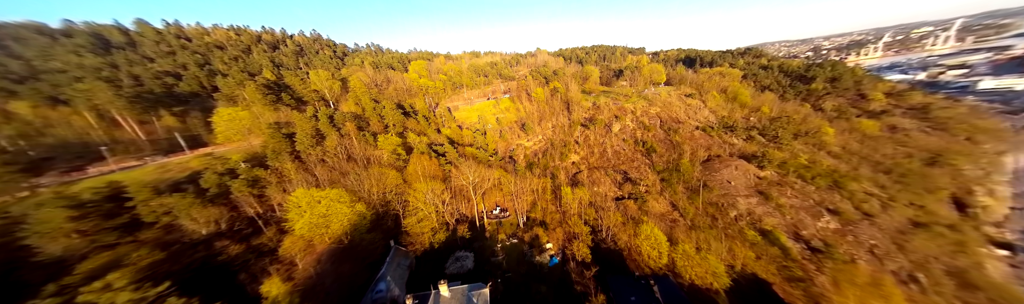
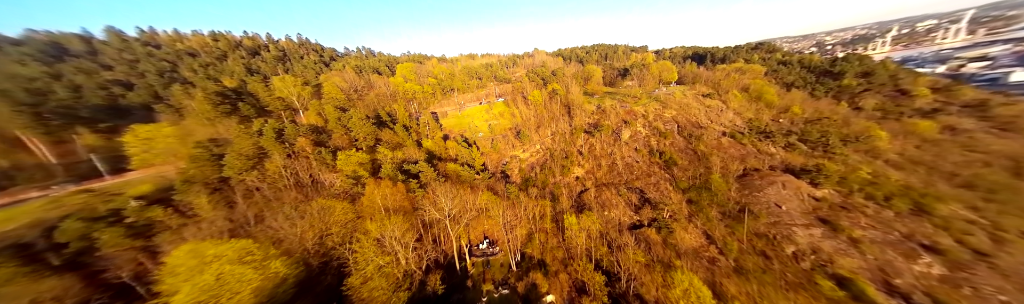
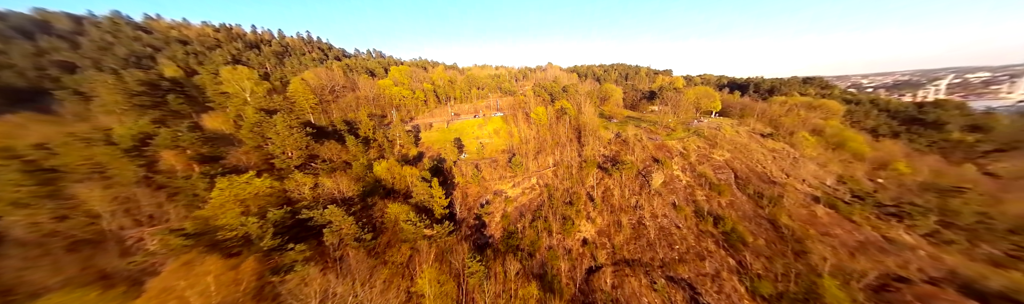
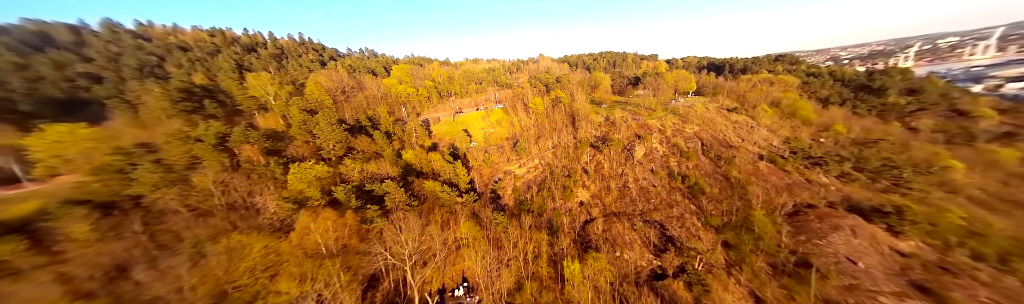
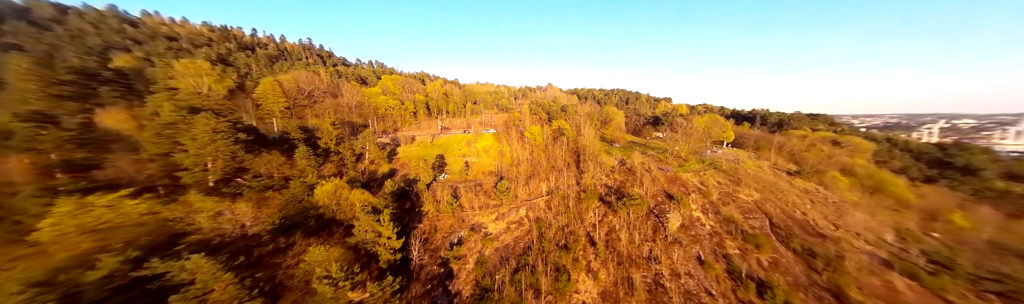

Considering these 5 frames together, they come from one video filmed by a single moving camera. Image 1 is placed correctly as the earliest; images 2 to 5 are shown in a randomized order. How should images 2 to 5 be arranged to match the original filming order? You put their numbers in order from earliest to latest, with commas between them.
2, 4, 3, 5
